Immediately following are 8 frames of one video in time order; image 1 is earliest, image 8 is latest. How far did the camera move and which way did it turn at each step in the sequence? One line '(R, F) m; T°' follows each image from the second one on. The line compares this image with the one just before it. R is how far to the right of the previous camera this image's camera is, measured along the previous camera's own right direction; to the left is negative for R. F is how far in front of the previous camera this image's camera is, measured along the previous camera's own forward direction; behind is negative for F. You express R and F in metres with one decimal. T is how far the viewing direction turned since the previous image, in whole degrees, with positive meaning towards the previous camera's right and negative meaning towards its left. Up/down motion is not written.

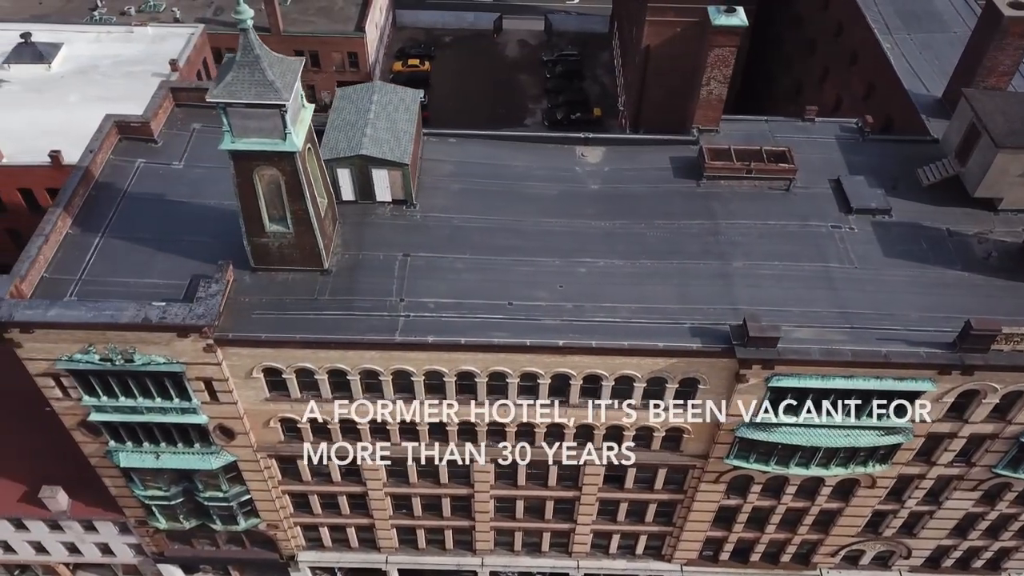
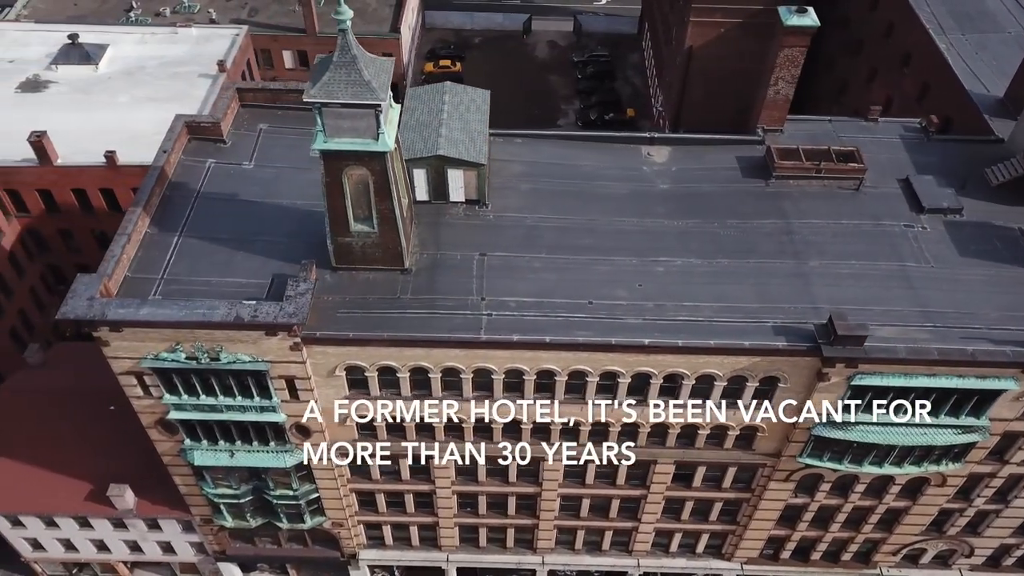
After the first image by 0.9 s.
(-2.9, -0.2) m; 0°
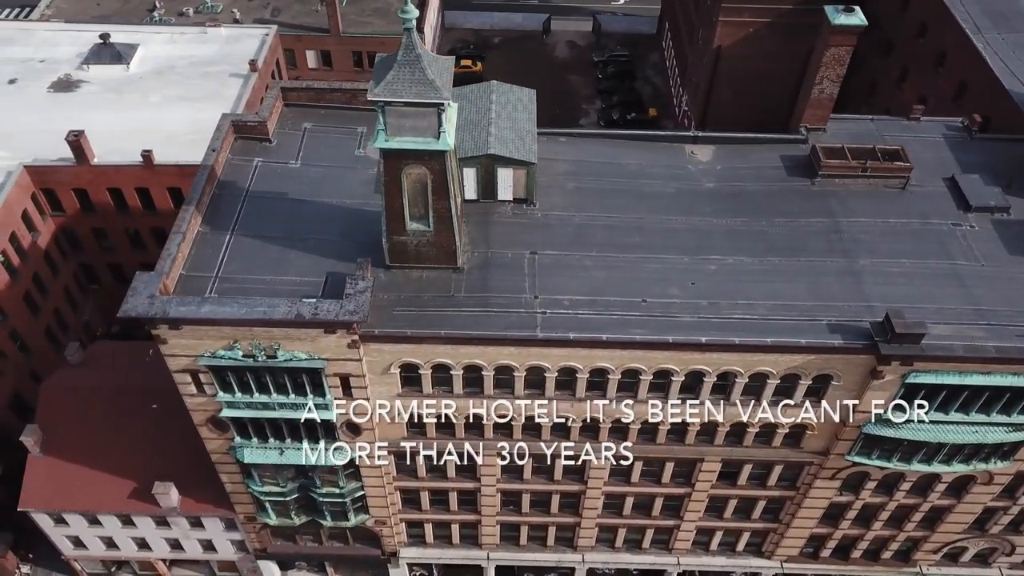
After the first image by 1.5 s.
(-2.0, -0.1) m; 0°
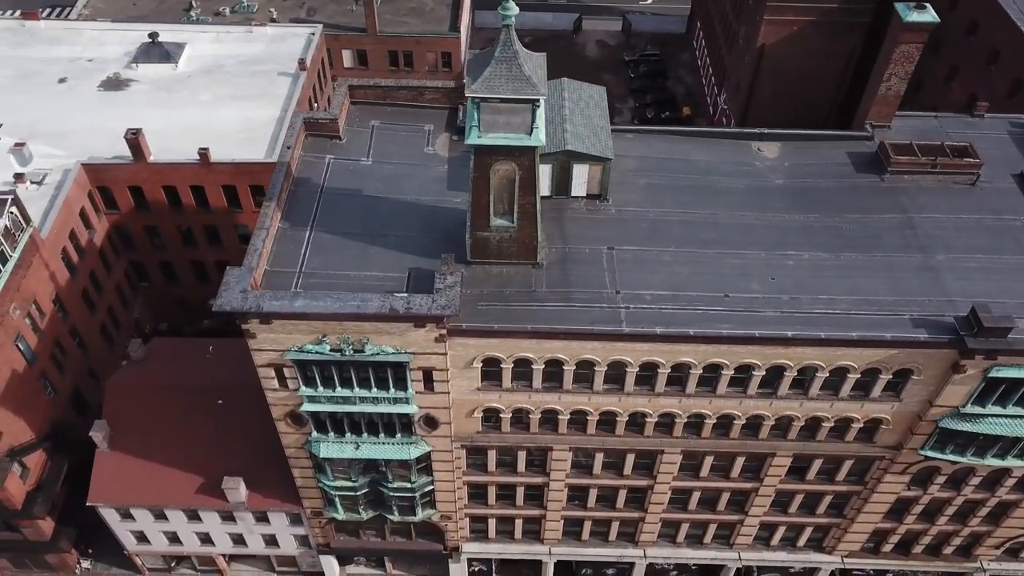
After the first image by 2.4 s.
(-3.0, -0.3) m; 0°
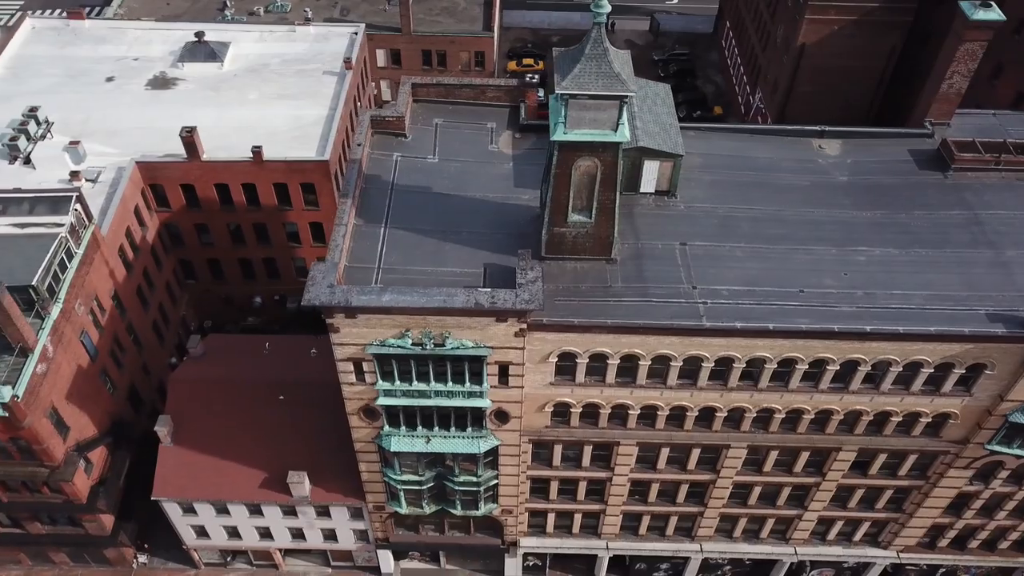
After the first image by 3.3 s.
(-2.8, -0.4) m; 0°
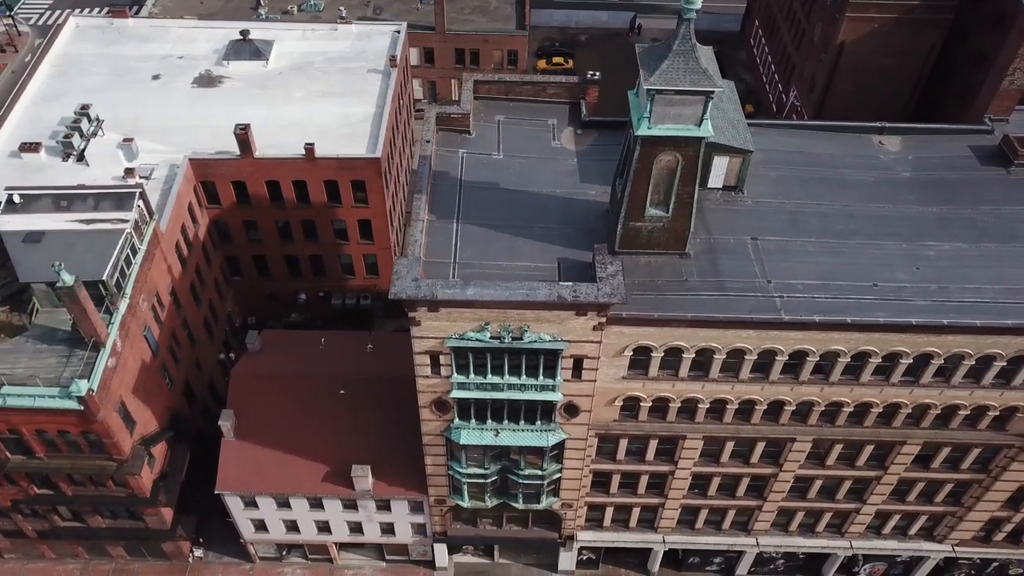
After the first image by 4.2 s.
(-2.8, -0.3) m; 0°
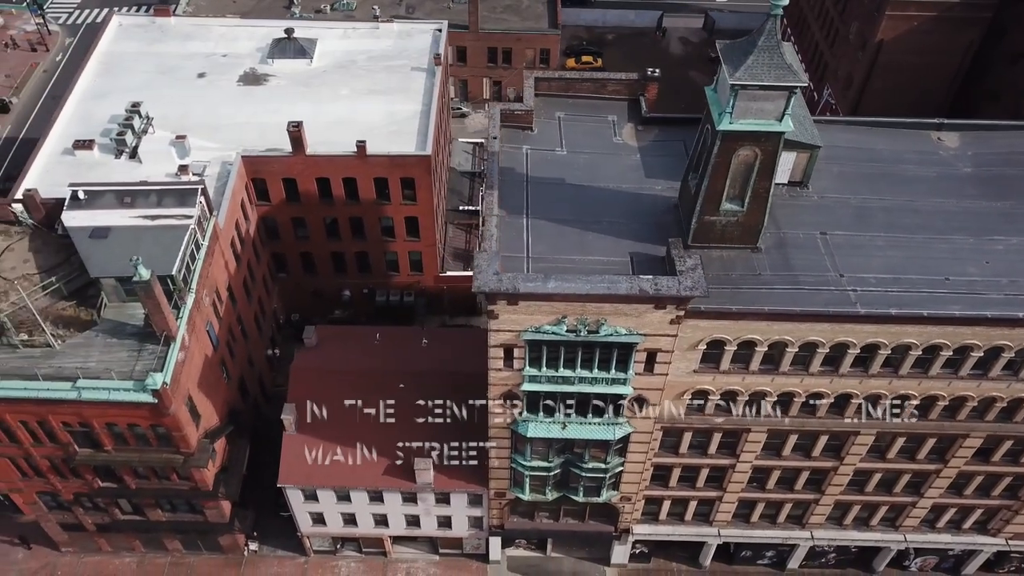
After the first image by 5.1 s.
(-2.8, -0.4) m; 0°
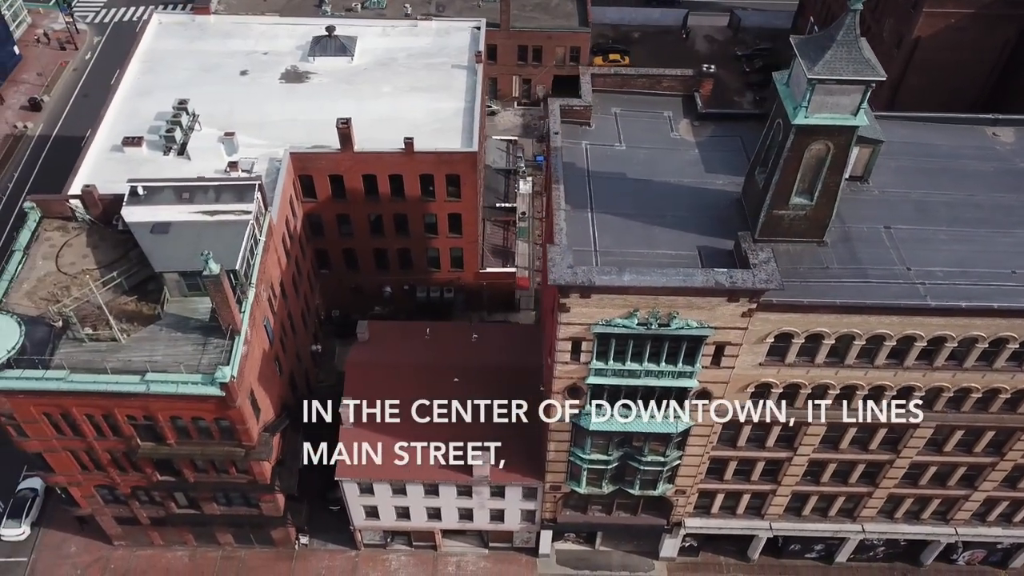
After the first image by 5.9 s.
(-2.6, -0.3) m; 0°
